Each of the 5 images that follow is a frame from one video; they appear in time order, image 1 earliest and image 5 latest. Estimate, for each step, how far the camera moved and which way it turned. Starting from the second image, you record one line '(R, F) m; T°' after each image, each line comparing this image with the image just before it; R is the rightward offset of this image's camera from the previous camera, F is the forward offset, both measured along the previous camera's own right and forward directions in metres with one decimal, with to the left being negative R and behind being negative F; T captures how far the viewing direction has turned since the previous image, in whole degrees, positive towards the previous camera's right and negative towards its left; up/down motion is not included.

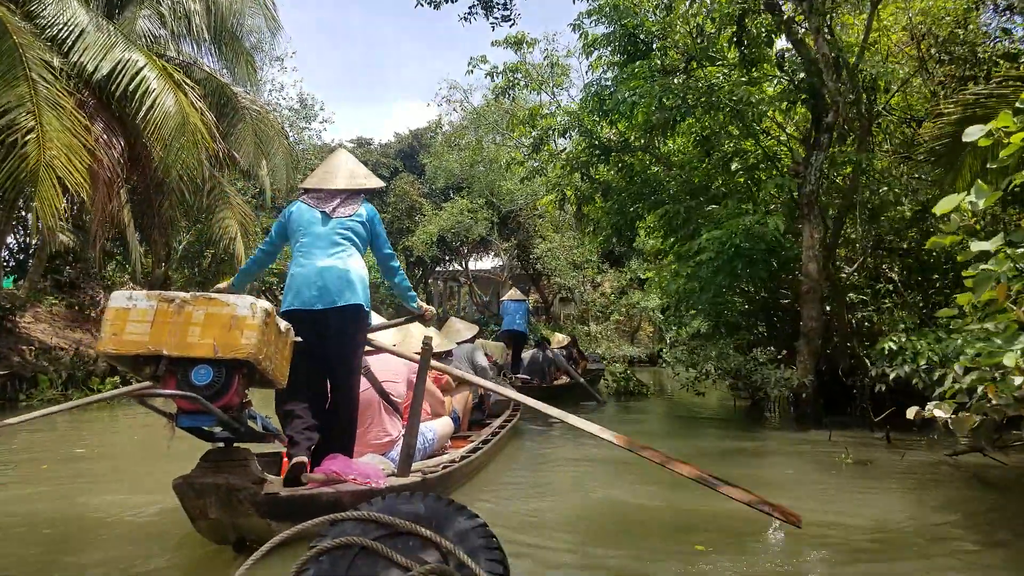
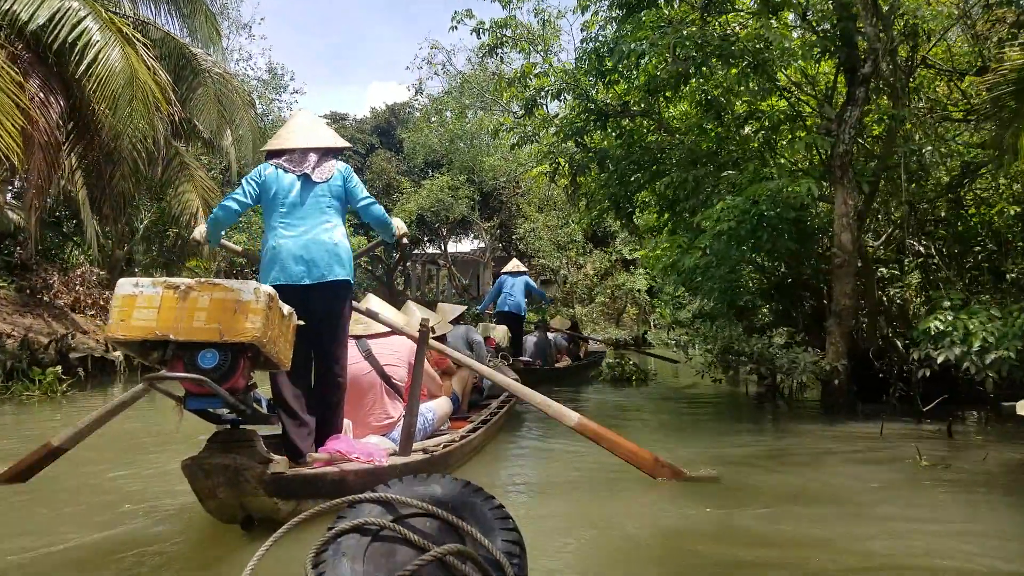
(-0.1, +0.9) m; +1°
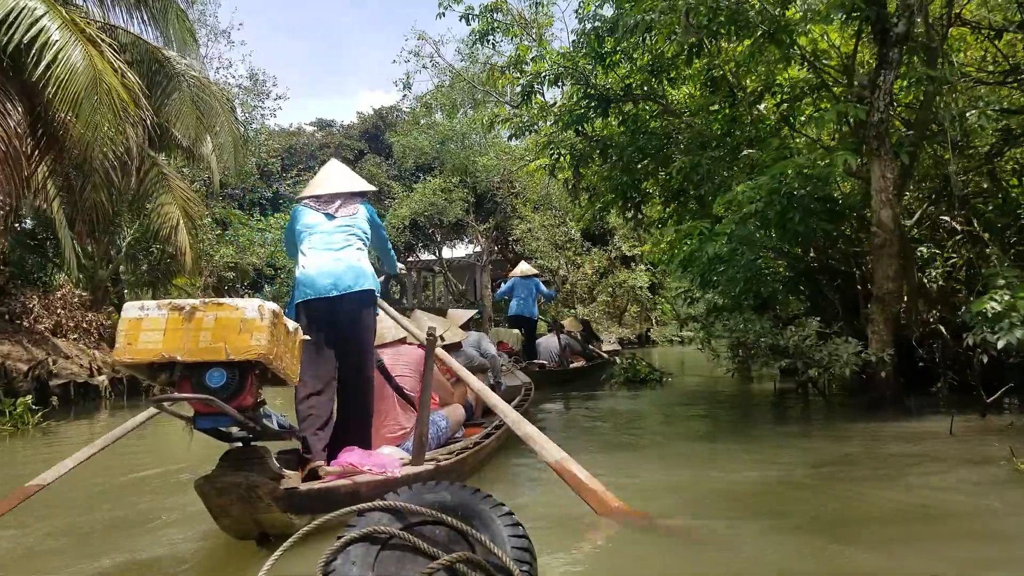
(-0.1, +0.6) m; 0°
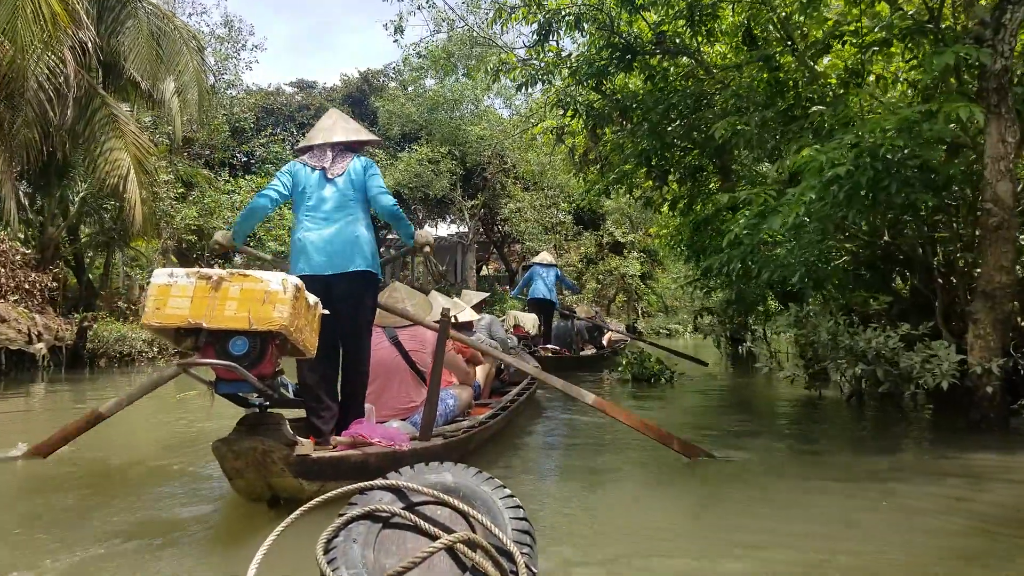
(-0.2, +1.3) m; +1°
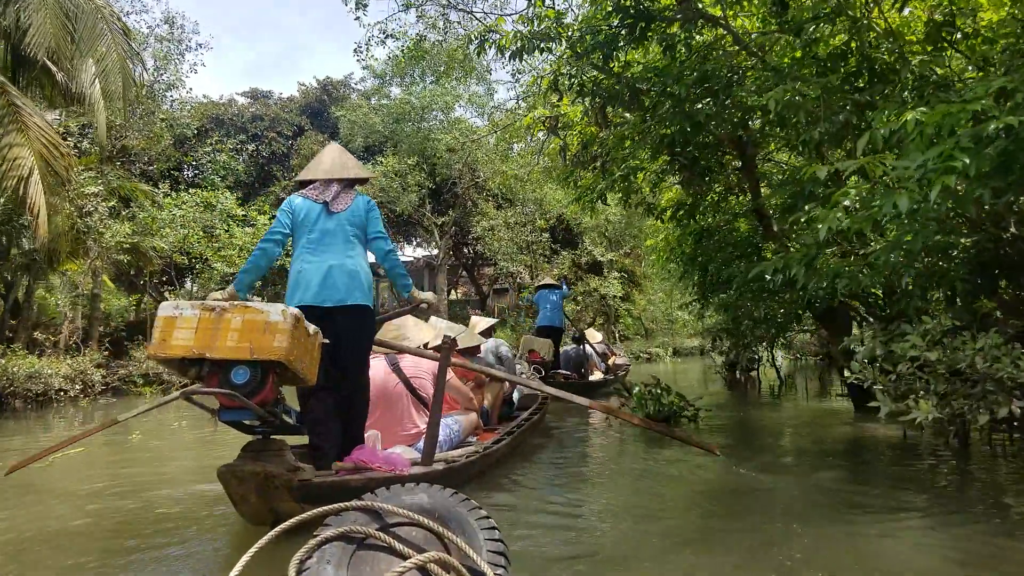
(-0.2, +1.5) m; +2°
